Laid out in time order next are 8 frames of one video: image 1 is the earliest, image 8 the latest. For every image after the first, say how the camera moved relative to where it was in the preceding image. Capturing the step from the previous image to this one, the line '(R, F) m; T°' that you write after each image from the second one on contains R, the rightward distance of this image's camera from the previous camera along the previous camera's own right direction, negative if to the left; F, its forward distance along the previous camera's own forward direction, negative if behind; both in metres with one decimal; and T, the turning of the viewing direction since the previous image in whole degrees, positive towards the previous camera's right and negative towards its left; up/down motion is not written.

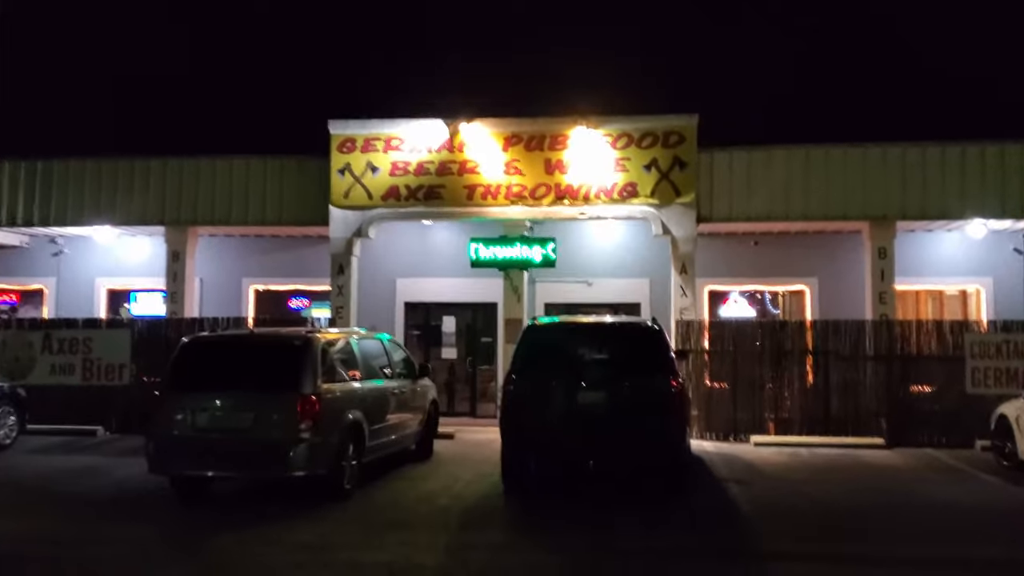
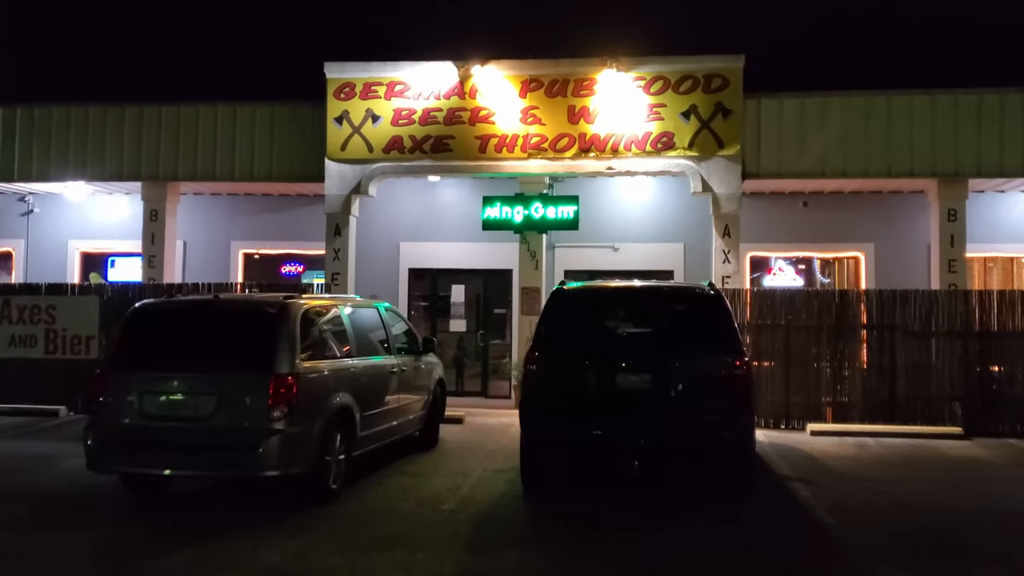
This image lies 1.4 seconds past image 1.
(-0.1, +1.7) m; -1°
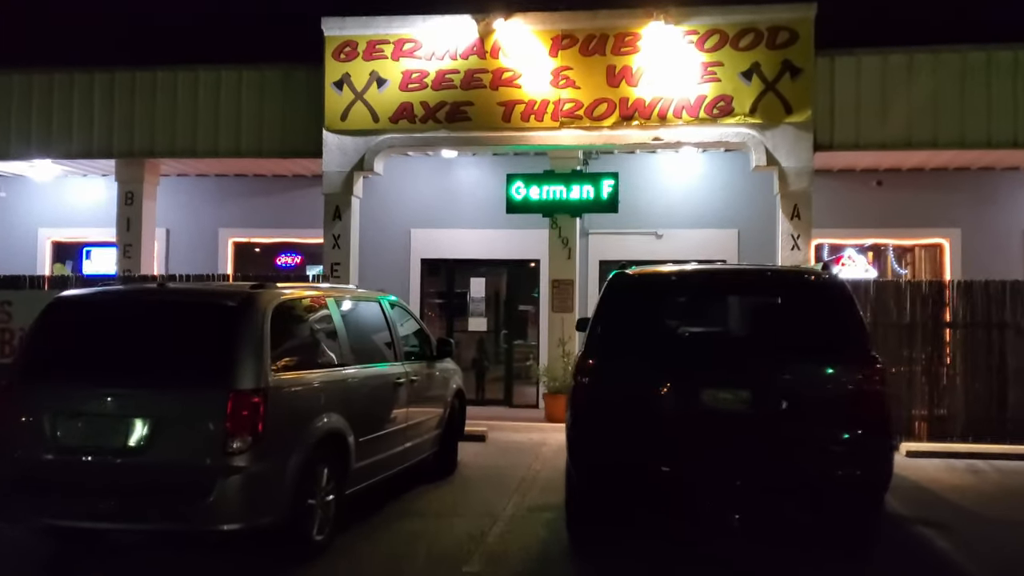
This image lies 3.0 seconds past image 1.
(-0.2, +1.9) m; -1°
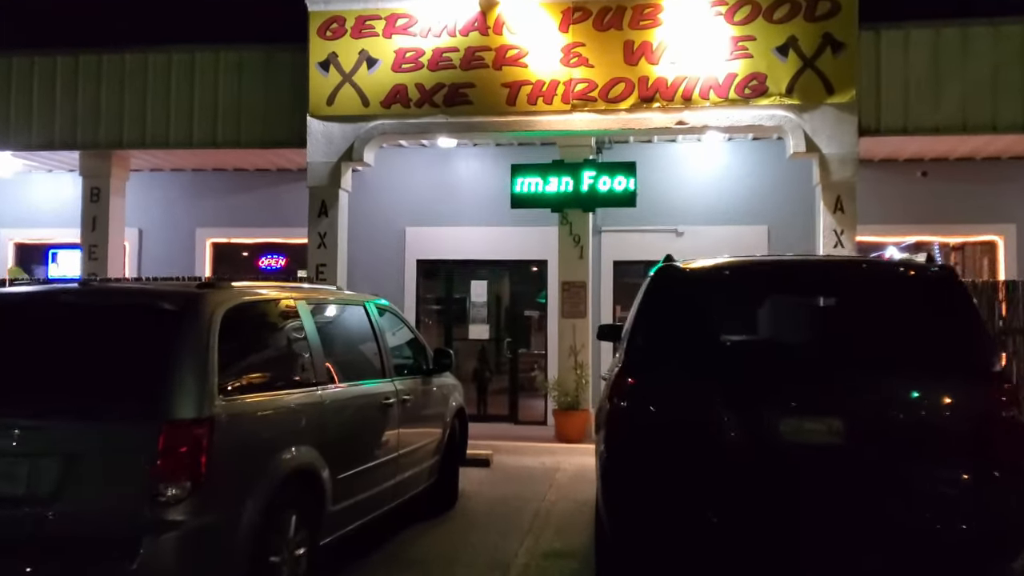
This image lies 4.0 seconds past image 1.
(-0.1, +1.2) m; 0°
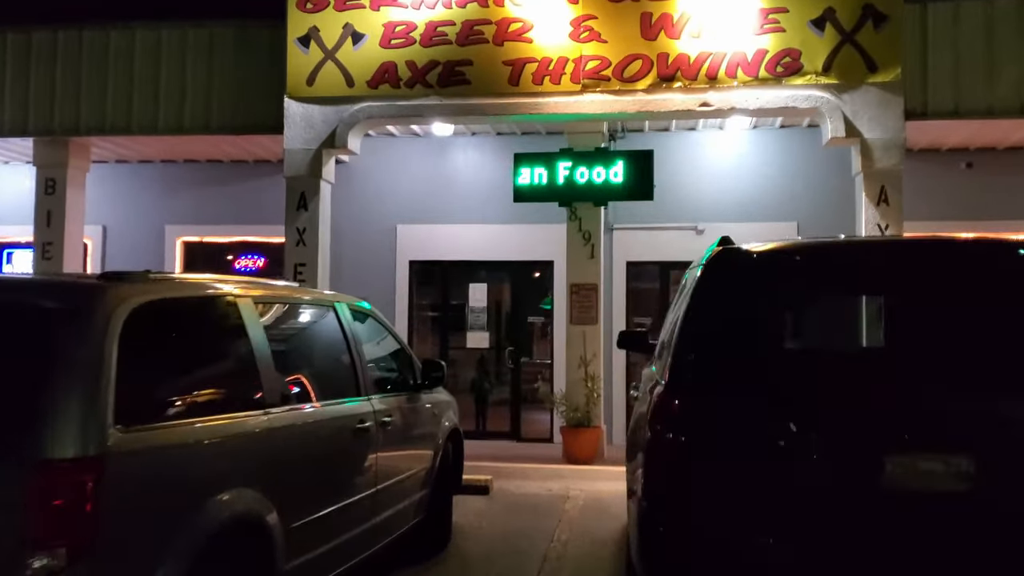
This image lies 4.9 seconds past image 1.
(0.0, +1.1) m; 0°
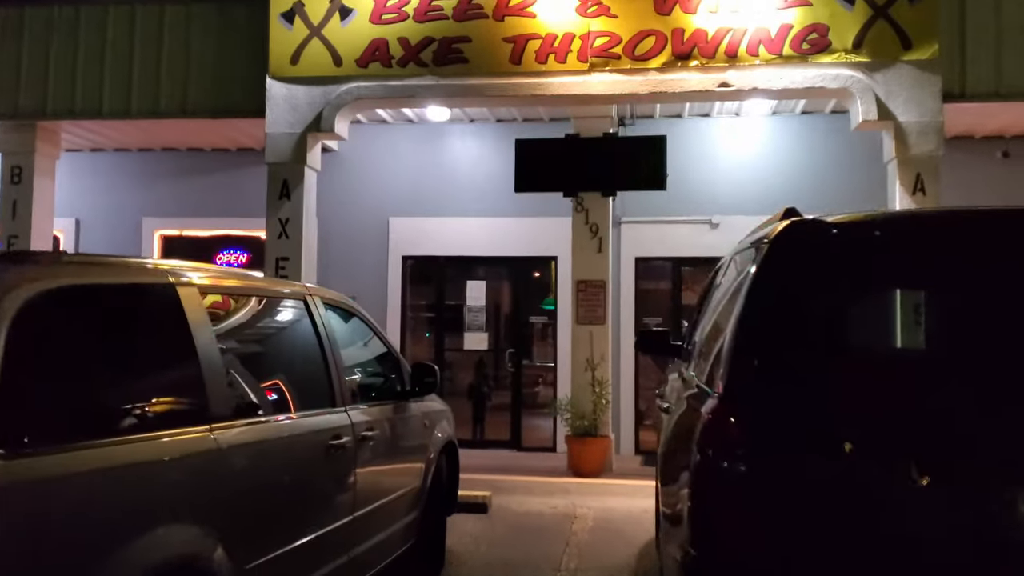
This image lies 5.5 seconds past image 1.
(0.0, +0.7) m; 0°
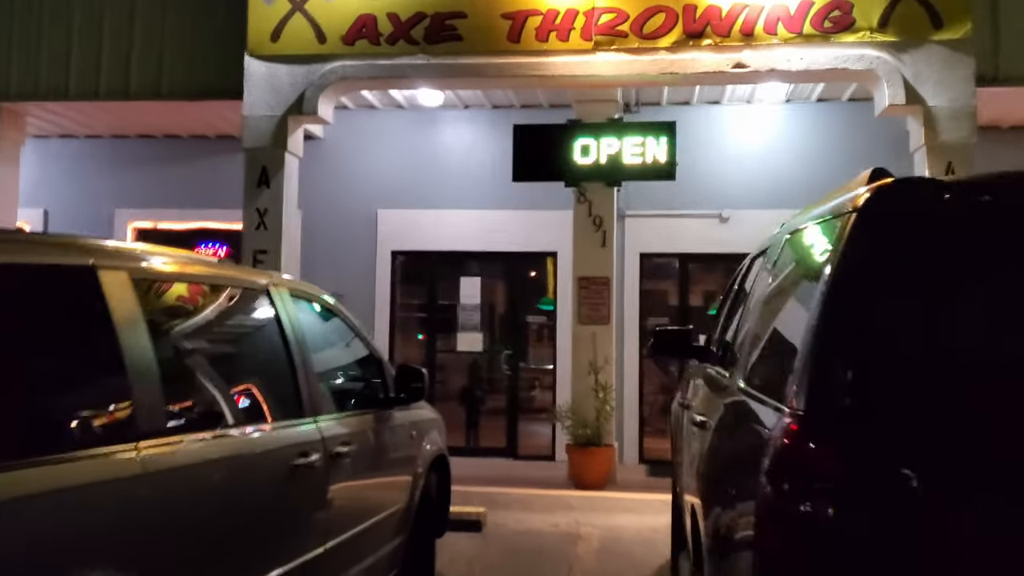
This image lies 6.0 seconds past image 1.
(0.0, +0.6) m; 0°
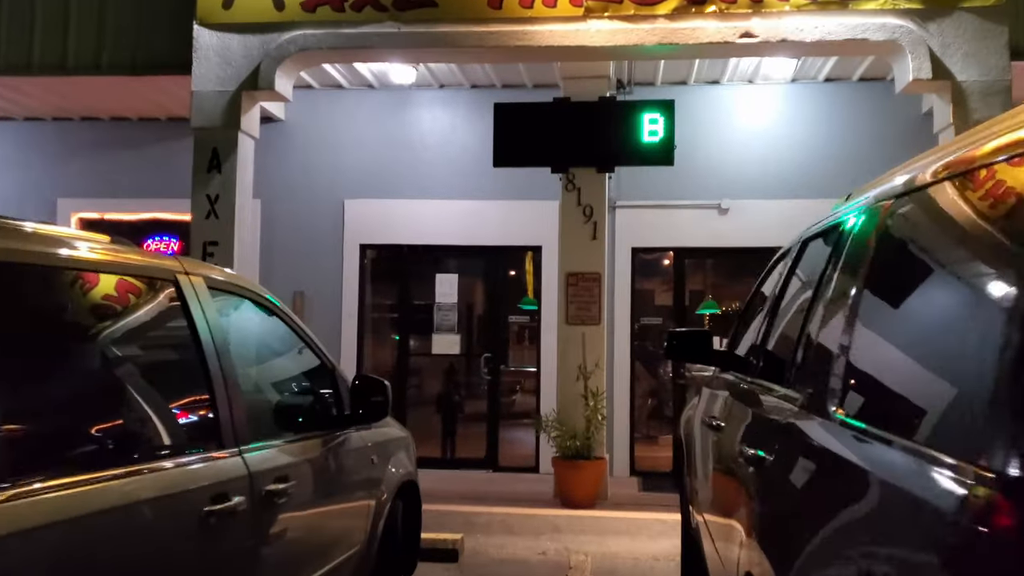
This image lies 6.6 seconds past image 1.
(0.0, +0.8) m; +1°
